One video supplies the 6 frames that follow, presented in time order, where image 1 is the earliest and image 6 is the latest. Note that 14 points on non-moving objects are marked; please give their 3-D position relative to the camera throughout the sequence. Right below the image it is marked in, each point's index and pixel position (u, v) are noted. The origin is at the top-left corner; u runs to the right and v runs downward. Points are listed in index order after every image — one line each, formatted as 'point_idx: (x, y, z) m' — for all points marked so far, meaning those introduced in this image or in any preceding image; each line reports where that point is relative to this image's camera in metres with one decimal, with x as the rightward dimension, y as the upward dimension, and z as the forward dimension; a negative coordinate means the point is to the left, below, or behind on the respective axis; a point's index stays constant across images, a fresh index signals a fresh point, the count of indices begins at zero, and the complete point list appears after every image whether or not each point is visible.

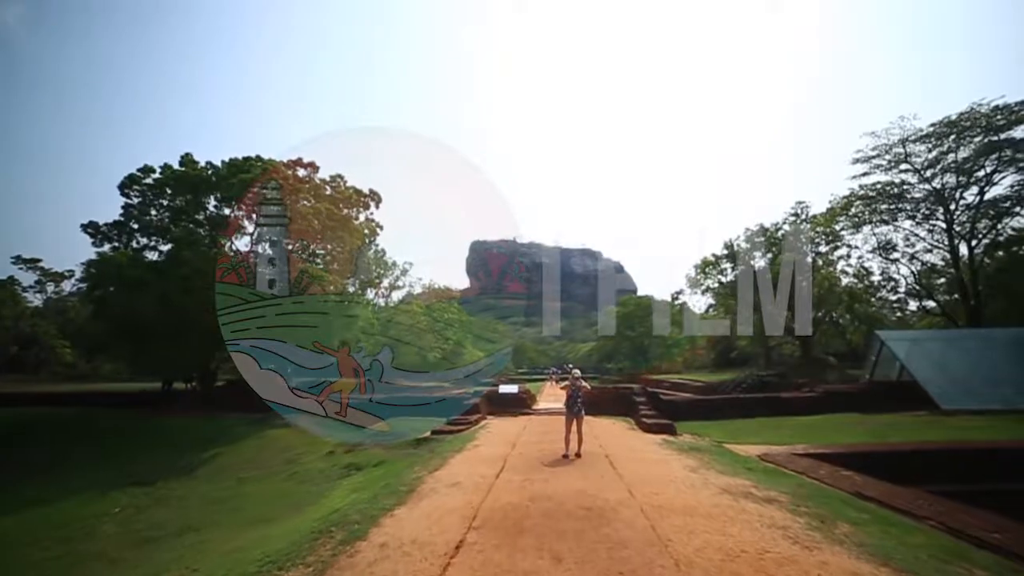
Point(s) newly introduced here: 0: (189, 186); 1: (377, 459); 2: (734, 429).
0: (-7.6, +2.4, +16.7) m
1: (-2.1, -2.7, +10.6) m
2: (+4.1, -2.7, +13.1) m
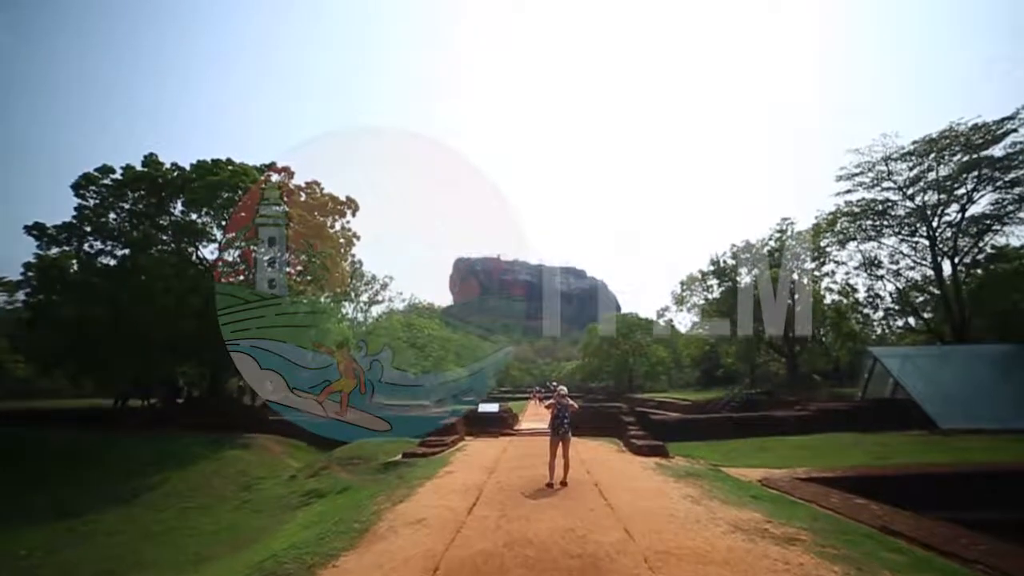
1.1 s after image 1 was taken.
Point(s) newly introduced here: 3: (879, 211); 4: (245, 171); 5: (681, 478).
0: (-8.0, +2.2, +15.7) m
1: (-2.4, -2.8, +9.6) m
2: (+3.8, -2.9, +12.3) m
3: (+8.9, +1.8, +17.1) m
4: (-6.3, +2.8, +16.7) m
5: (+1.8, -2.1, +7.5) m
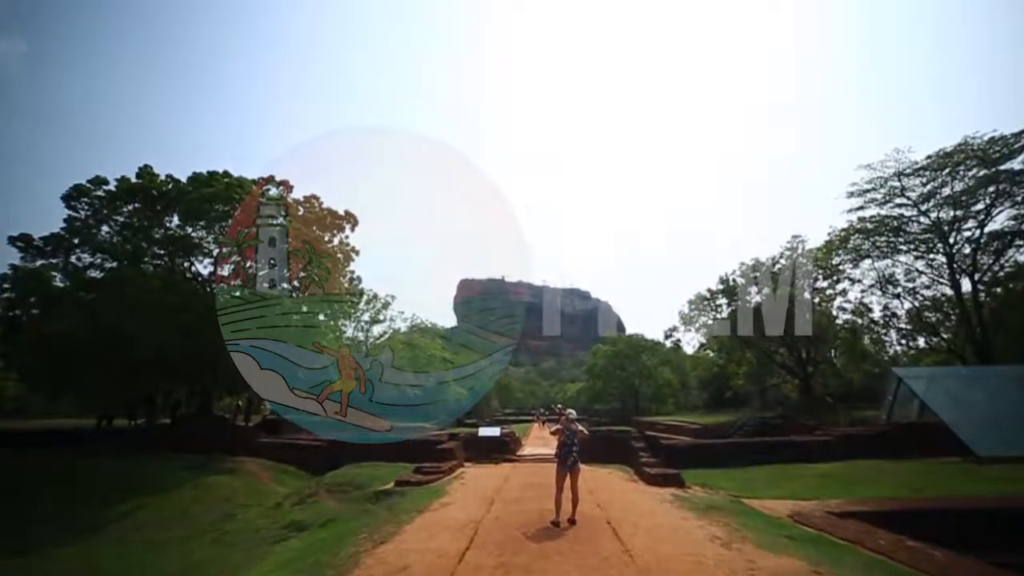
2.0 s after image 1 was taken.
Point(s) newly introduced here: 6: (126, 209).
0: (-7.9, +1.9, +15.1) m
1: (-2.4, -2.9, +8.8) m
2: (+3.8, -3.2, +11.4) m
3: (+9.0, +1.4, +16.4) m
4: (-6.2, +2.4, +16.0) m
5: (+1.9, -2.2, +6.7) m
6: (-7.8, +1.5, +14.1) m
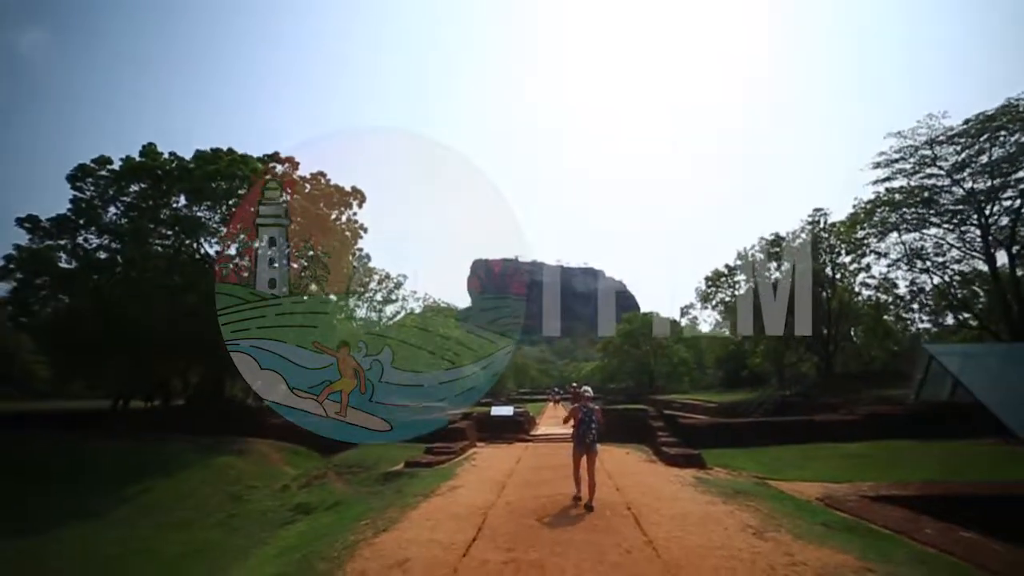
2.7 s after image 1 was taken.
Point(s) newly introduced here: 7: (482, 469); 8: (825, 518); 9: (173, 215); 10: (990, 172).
0: (-7.6, +2.3, +14.7) m
1: (-2.2, -2.6, +8.5) m
2: (+4.0, -2.7, +10.9) m
3: (+9.3, +2.0, +15.7) m
4: (-6.0, +2.9, +15.6) m
5: (+2.0, -1.9, +6.3) m
6: (-7.5, +1.9, +13.7) m
7: (-0.3, -2.2, +8.3) m
8: (+2.5, -1.8, +5.5) m
9: (-7.1, +1.6, +14.5) m
10: (+10.0, +2.4, +14.6) m
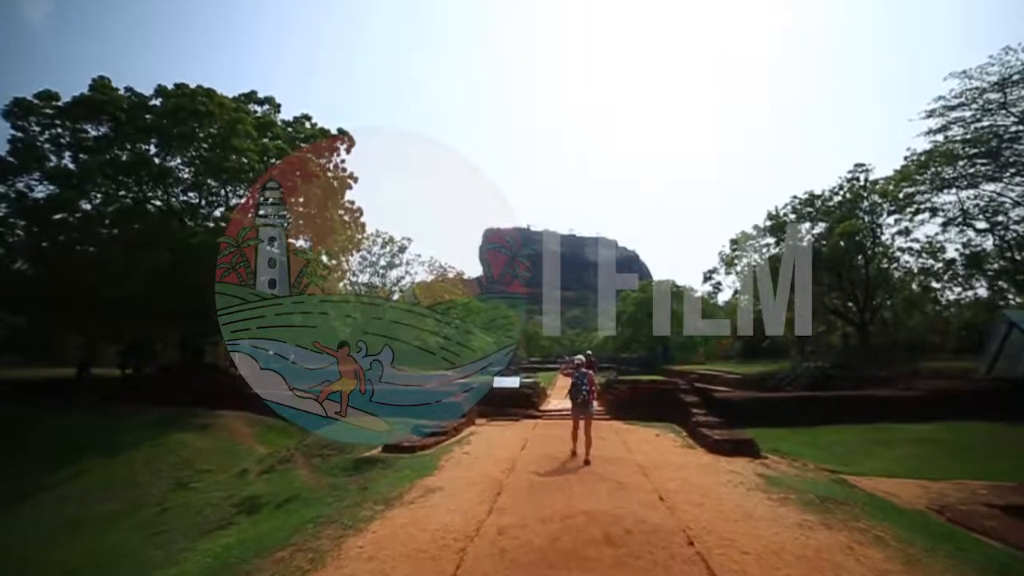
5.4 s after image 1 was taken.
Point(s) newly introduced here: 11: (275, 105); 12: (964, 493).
0: (-7.5, +3.2, +12.8) m
1: (-2.2, -2.0, +6.7) m
2: (+4.1, -2.1, +9.0) m
3: (+9.5, +2.8, +13.5) m
4: (-5.8, +3.9, +13.6) m
5: (+2.0, -1.4, +4.4) m
6: (-7.4, +2.8, +11.8) m
7: (-0.3, -1.6, +6.4) m
8: (+2.5, -1.4, +3.6) m
9: (-6.9, +2.5, +12.6) m
10: (+10.1, +3.2, +12.4) m
11: (-4.9, +3.9, +14.4) m
12: (+3.8, -1.7, +5.9) m
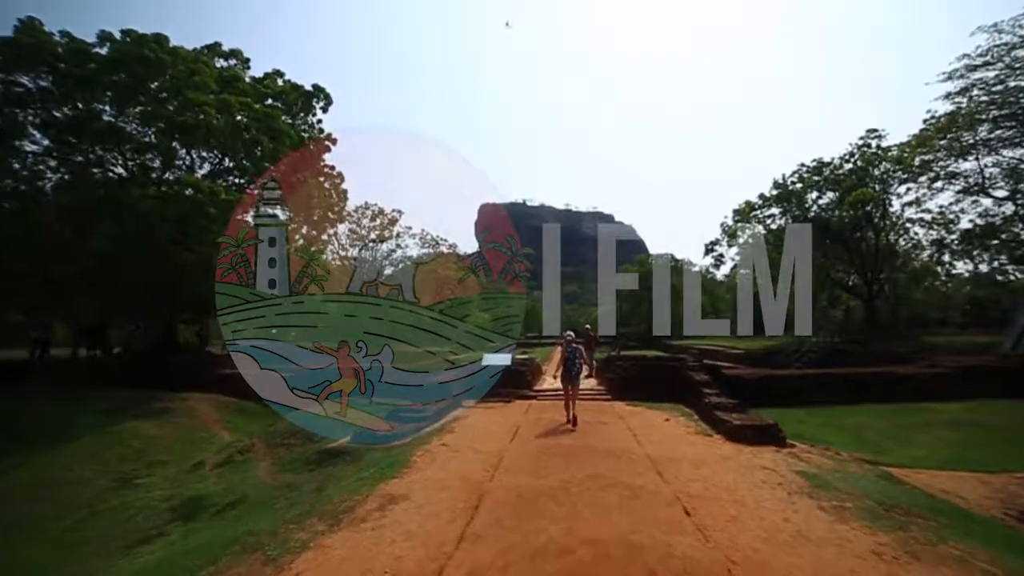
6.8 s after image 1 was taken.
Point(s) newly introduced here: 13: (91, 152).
0: (-7.6, +3.7, +11.6) m
1: (-2.3, -1.7, +5.7) m
2: (+4.0, -1.7, +8.1) m
3: (+9.3, +3.4, +12.4) m
4: (-5.9, +4.4, +12.4) m
5: (+1.9, -1.2, +3.4) m
6: (-7.5, +3.2, +10.6) m
7: (-0.4, -1.3, +5.4) m
8: (+2.4, -1.2, +2.6) m
9: (-7.1, +2.9, +11.4) m
10: (+10.0, +3.8, +11.3) m
11: (-5.1, +4.4, +13.2) m
12: (+3.7, -1.4, +4.9) m
13: (-7.2, +2.5, +11.3) m
